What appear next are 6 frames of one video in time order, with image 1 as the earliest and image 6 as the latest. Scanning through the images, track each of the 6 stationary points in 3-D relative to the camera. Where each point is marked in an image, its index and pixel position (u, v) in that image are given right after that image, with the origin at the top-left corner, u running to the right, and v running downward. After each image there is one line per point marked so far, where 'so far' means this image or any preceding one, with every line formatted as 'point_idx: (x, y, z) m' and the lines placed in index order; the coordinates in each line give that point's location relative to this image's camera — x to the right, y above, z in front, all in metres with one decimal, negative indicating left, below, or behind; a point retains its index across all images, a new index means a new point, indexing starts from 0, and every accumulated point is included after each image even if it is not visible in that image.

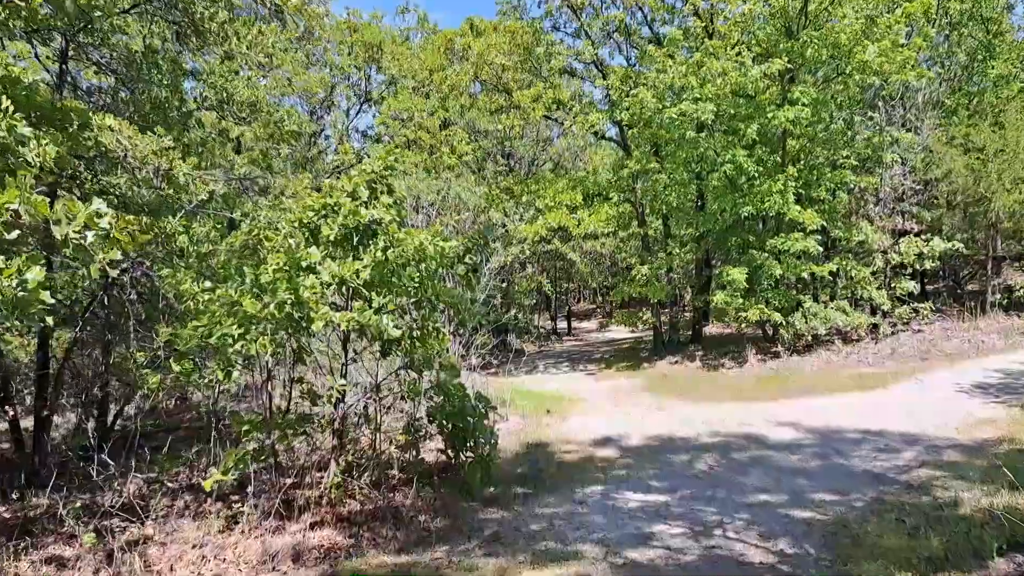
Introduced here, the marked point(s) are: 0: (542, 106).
0: (+0.5, +3.3, +14.3) m
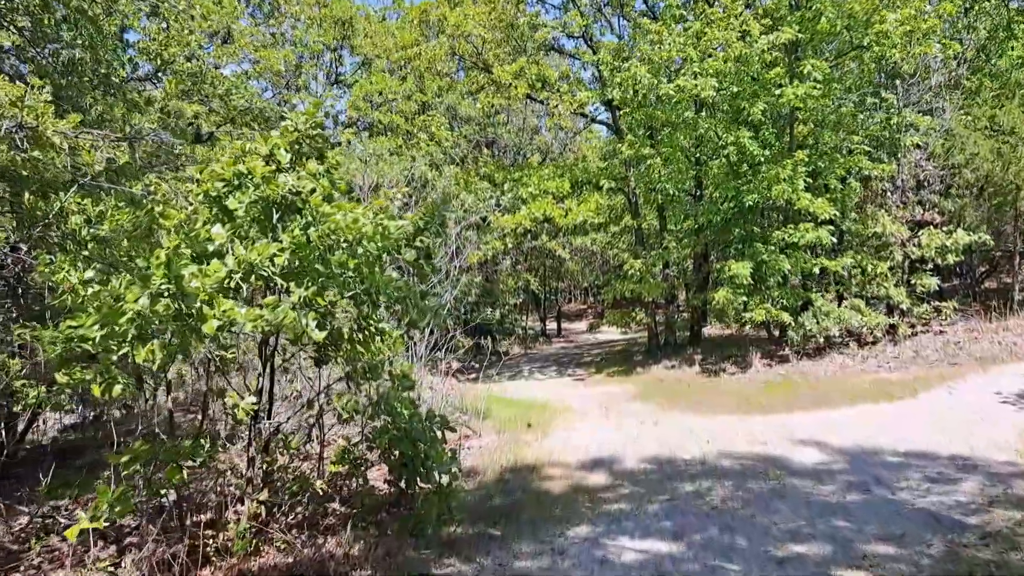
0: (+0.2, +3.3, +13.0) m
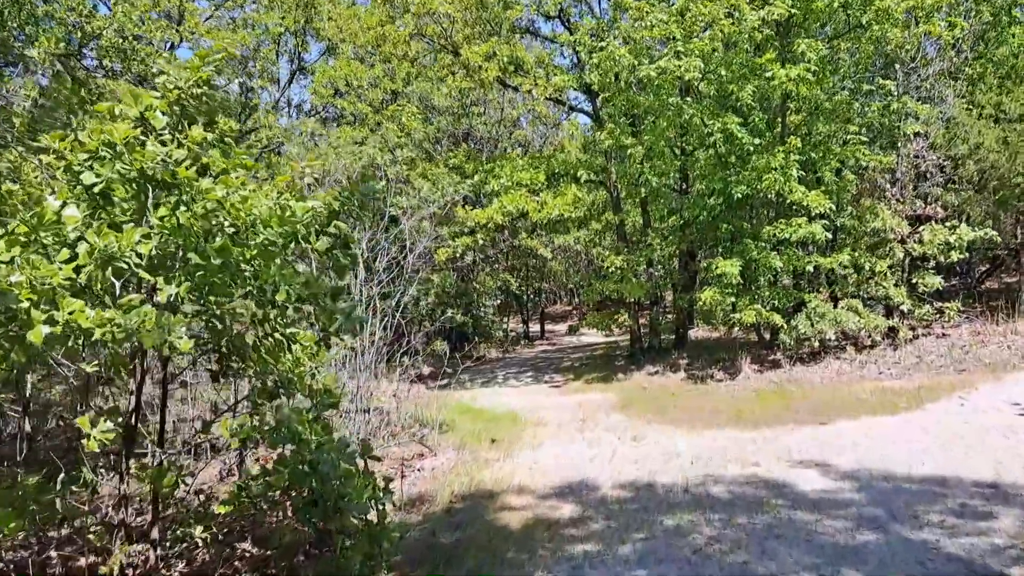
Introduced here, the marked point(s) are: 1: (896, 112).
0: (-0.2, +3.3, +12.1) m
1: (+5.3, +2.4, +11.2) m
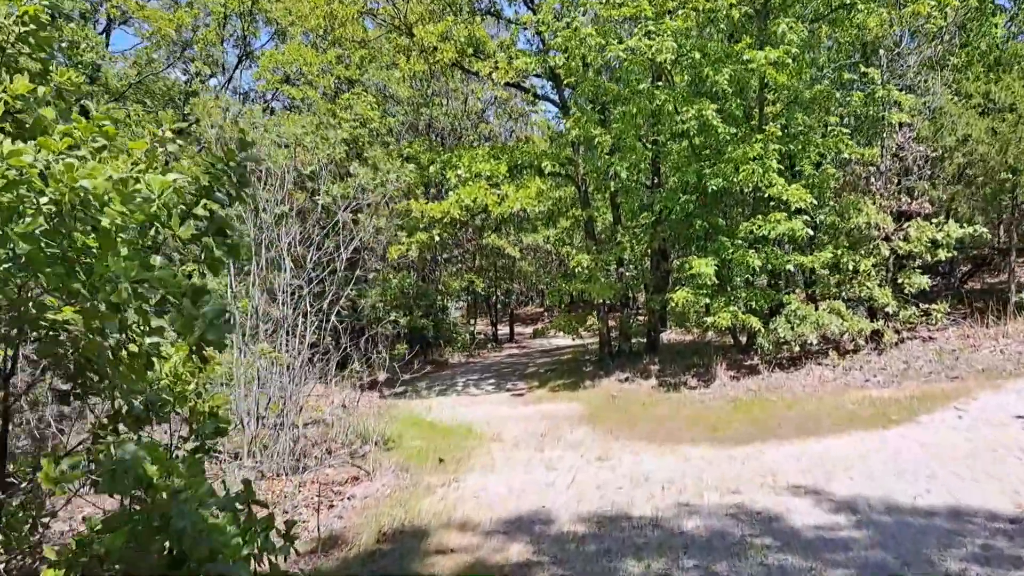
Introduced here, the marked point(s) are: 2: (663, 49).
0: (-0.8, +3.3, +11.2) m
1: (+4.8, +2.4, +10.5) m
2: (+1.8, +2.9, +9.9) m
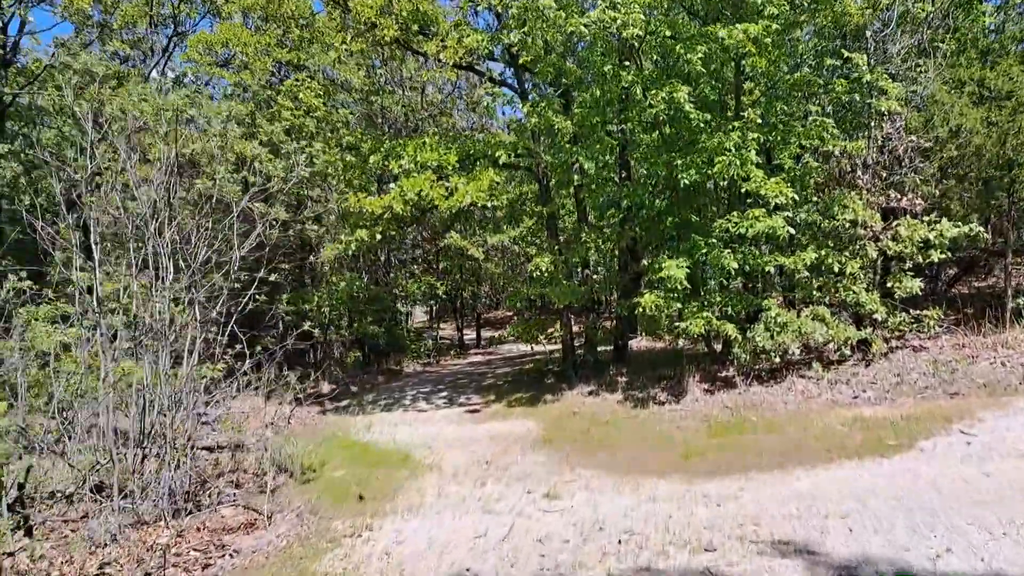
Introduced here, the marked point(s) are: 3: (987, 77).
0: (-1.4, +3.3, +10.1) m
1: (+4.2, +2.4, +9.6) m
2: (+1.3, +2.8, +8.8) m
3: (+6.0, +2.6, +10.2) m
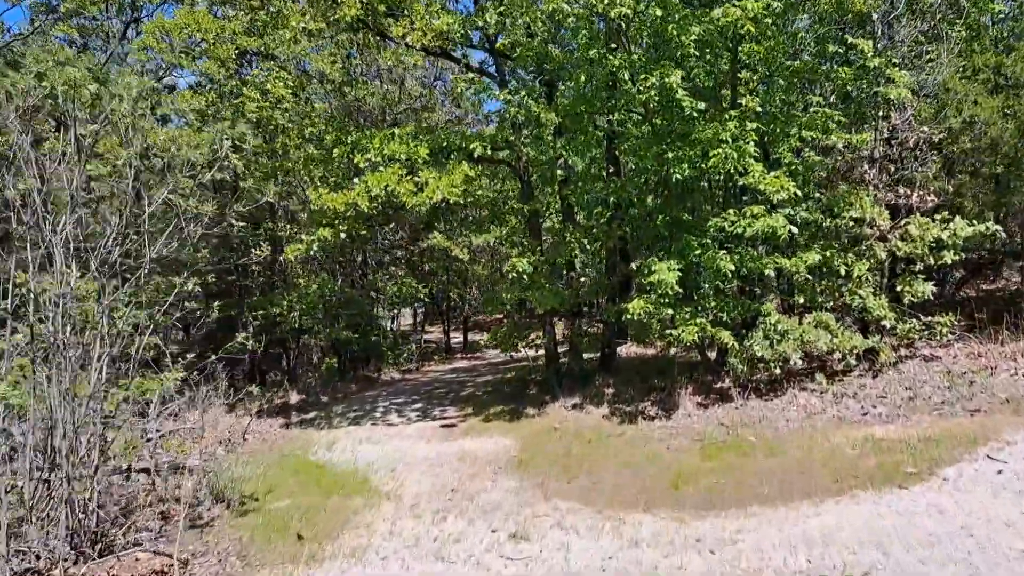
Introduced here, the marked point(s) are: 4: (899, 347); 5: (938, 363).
0: (-1.6, +3.2, +9.3) m
1: (+3.9, +2.3, +8.8) m
2: (+1.0, +2.8, +8.1) m
3: (+5.7, +2.6, +9.5) m
4: (+4.4, -0.7, +9.1) m
5: (+4.5, -0.8, +8.5) m
